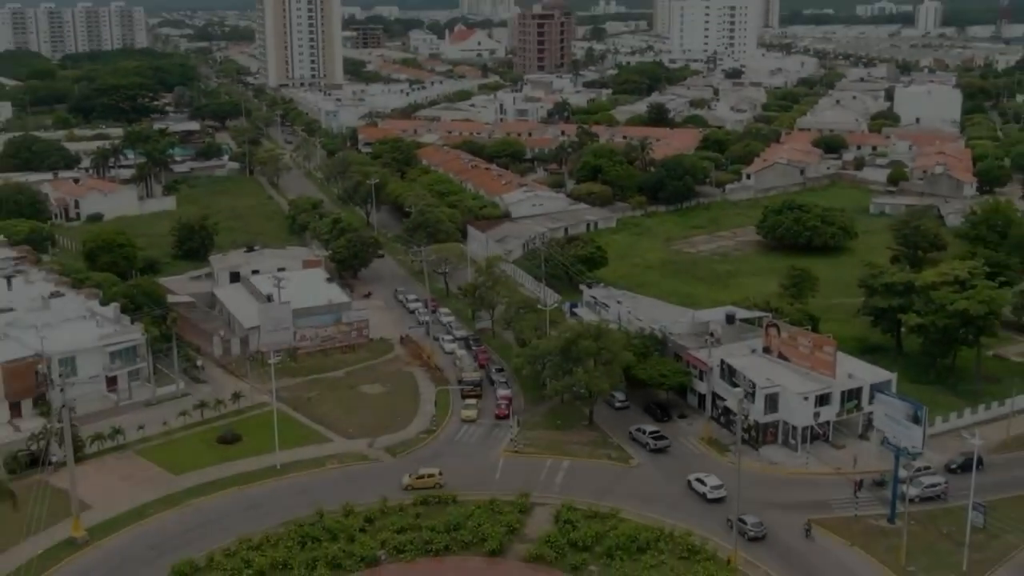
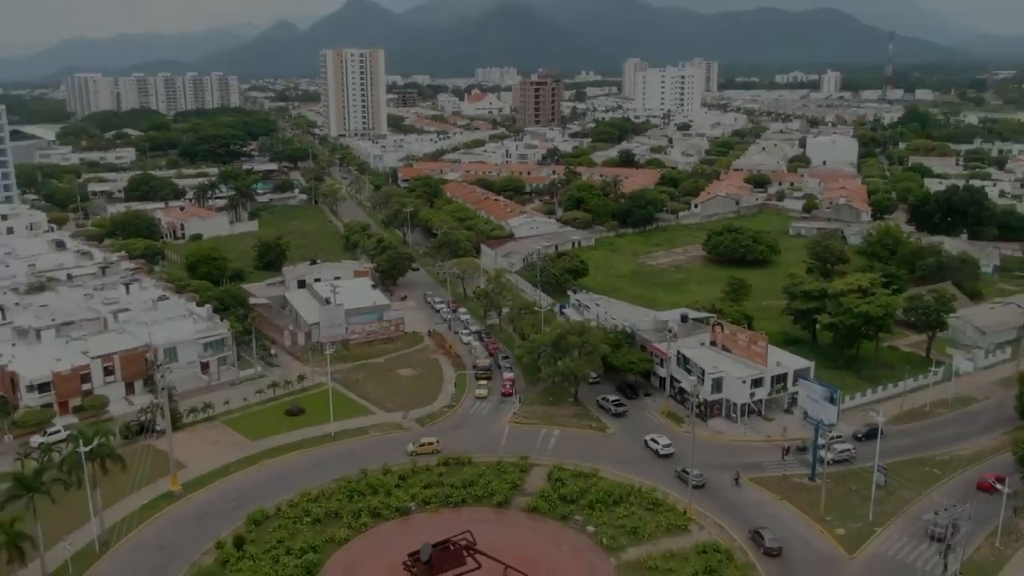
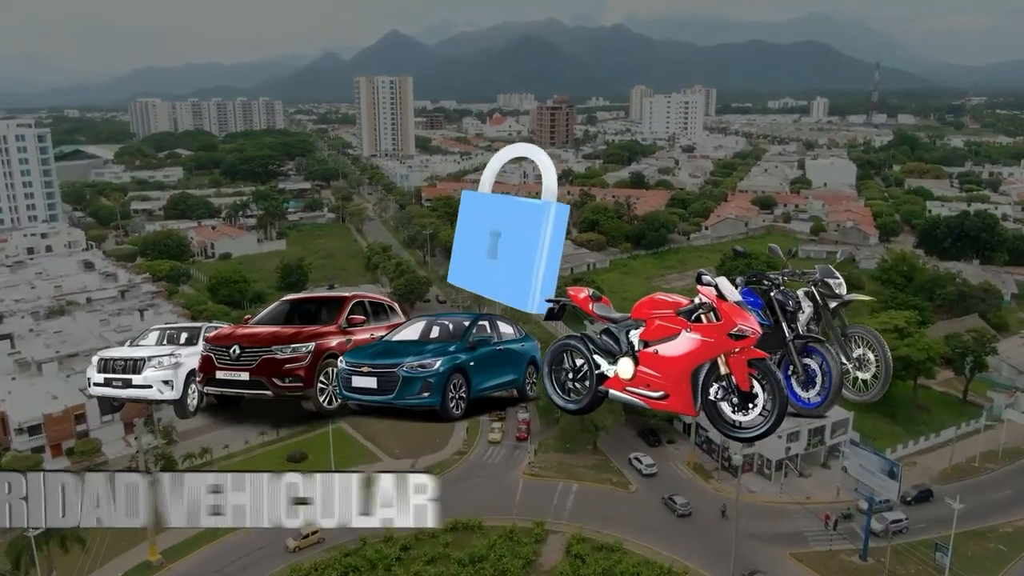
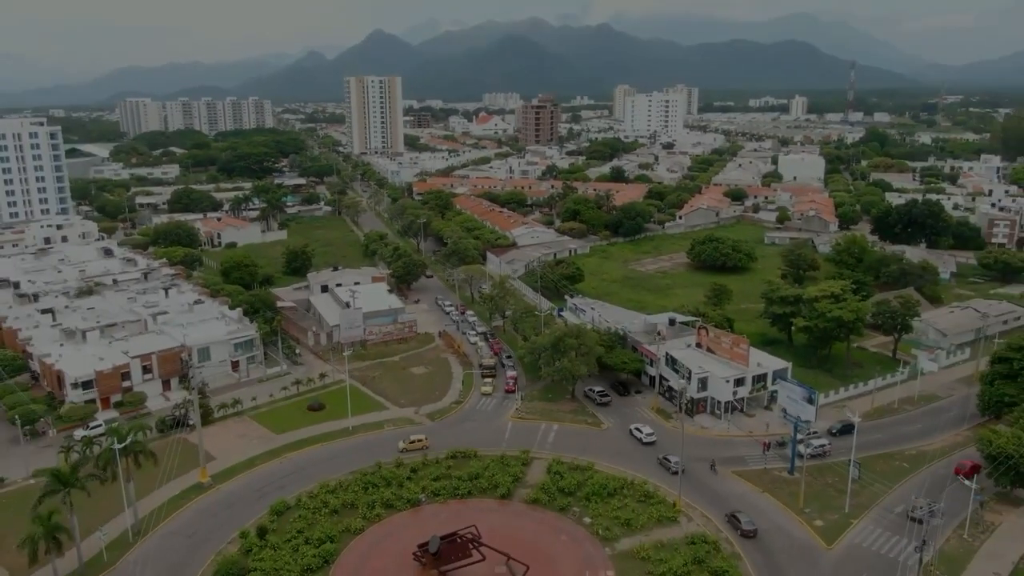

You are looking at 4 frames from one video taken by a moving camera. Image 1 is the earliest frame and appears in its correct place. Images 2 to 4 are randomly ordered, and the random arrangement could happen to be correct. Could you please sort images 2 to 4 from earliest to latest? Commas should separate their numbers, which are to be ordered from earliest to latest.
2, 4, 3
